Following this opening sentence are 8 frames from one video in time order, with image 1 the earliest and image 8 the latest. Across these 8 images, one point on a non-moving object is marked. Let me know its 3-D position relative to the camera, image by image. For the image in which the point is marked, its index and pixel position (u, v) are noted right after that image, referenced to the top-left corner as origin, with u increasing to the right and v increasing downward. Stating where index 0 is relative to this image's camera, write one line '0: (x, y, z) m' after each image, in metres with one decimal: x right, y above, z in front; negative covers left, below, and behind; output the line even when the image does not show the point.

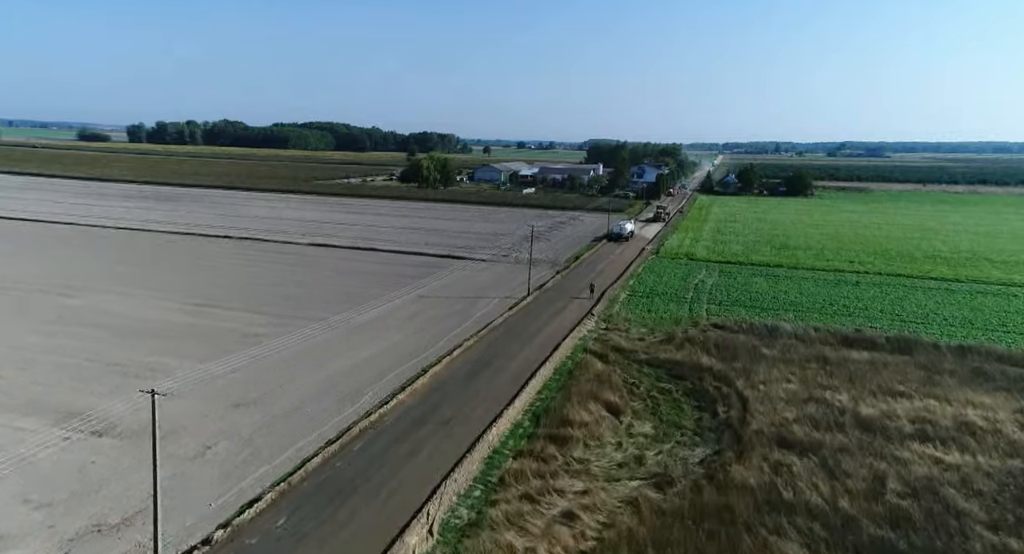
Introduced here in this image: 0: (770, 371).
0: (+6.3, -2.3, +17.2) m
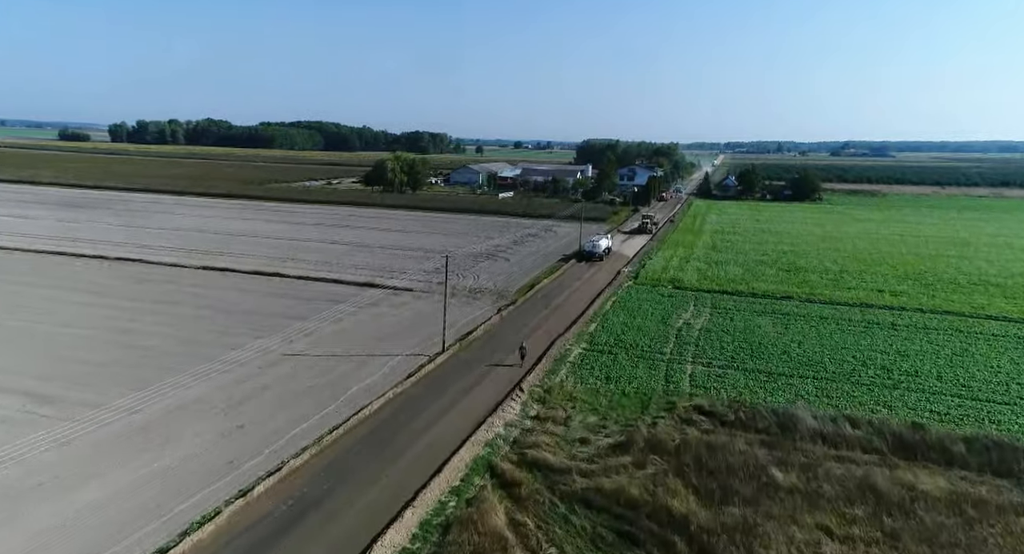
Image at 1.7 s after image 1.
0: (+3.9, -3.6, +10.0) m
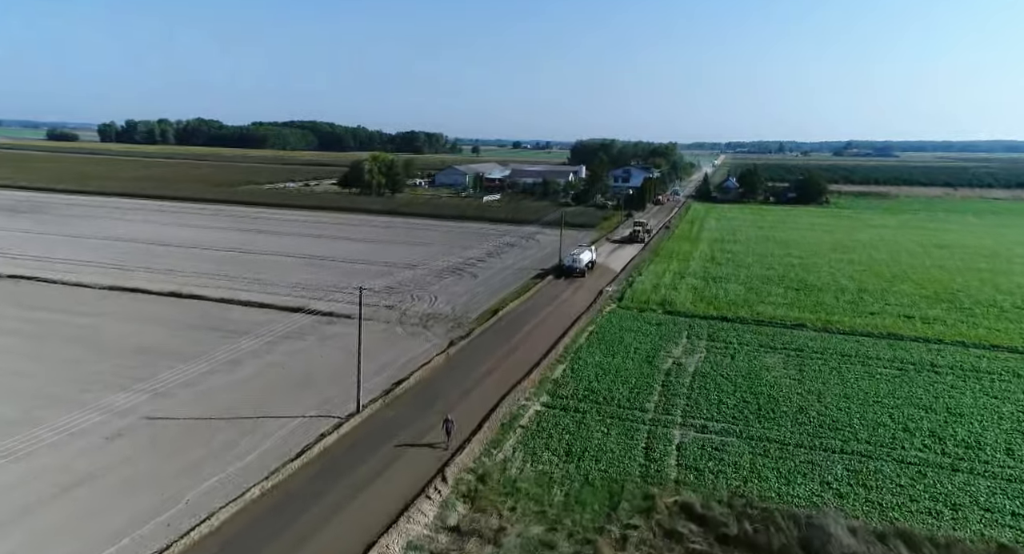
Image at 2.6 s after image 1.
0: (+2.6, -4.4, +5.7) m
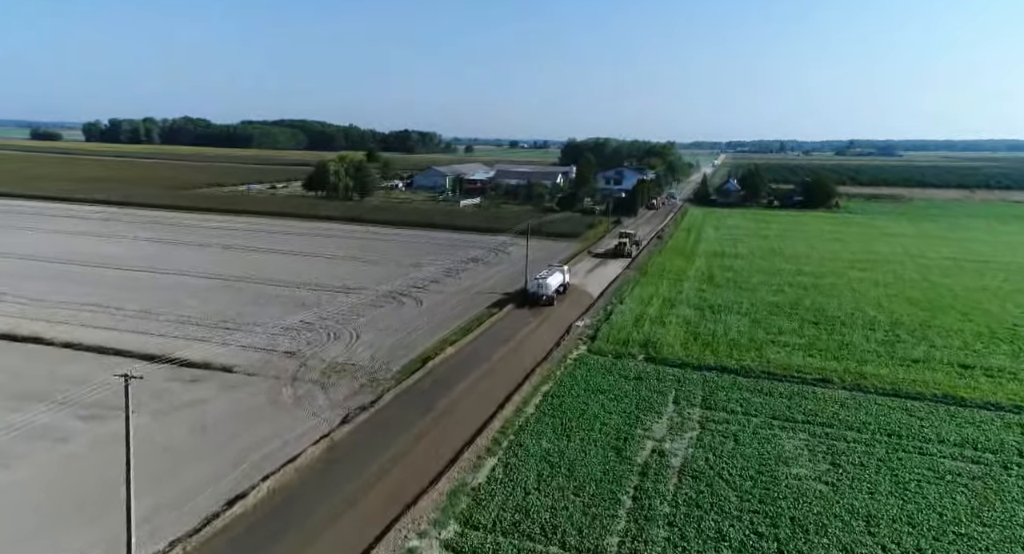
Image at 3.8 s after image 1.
0: (+1.0, -5.3, +0.4) m
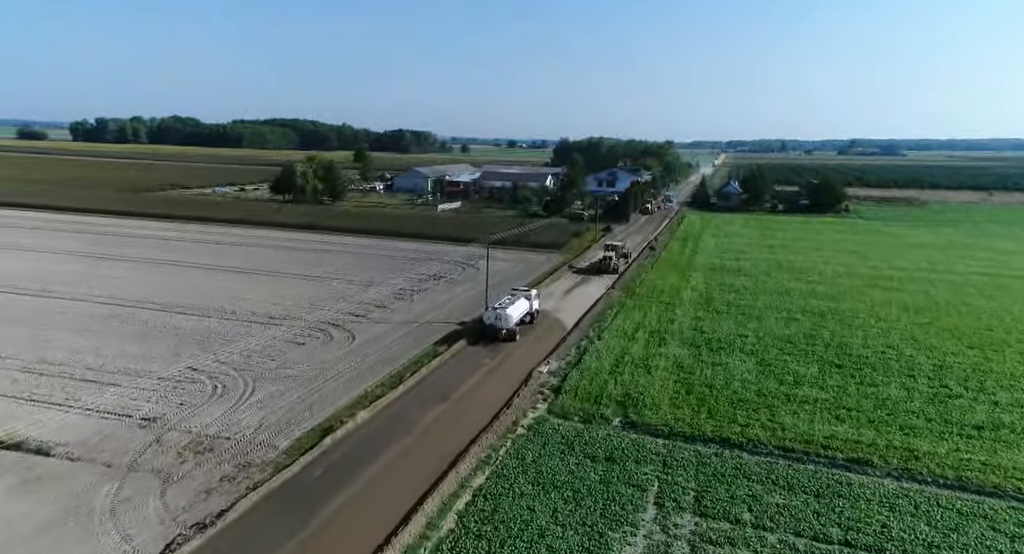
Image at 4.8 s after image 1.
0: (-0.3, -6.1, -4.1) m
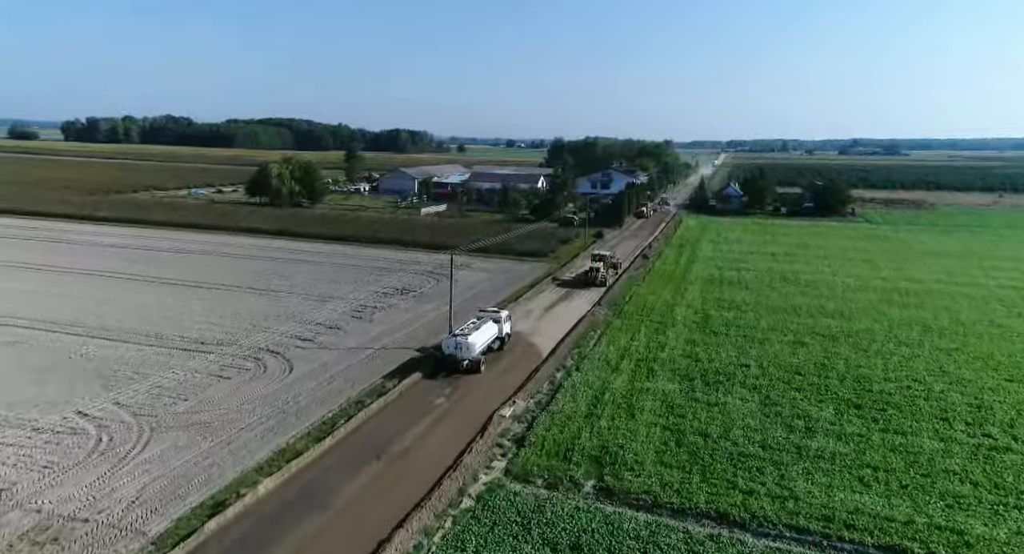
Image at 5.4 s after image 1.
0: (-1.2, -6.6, -6.8) m
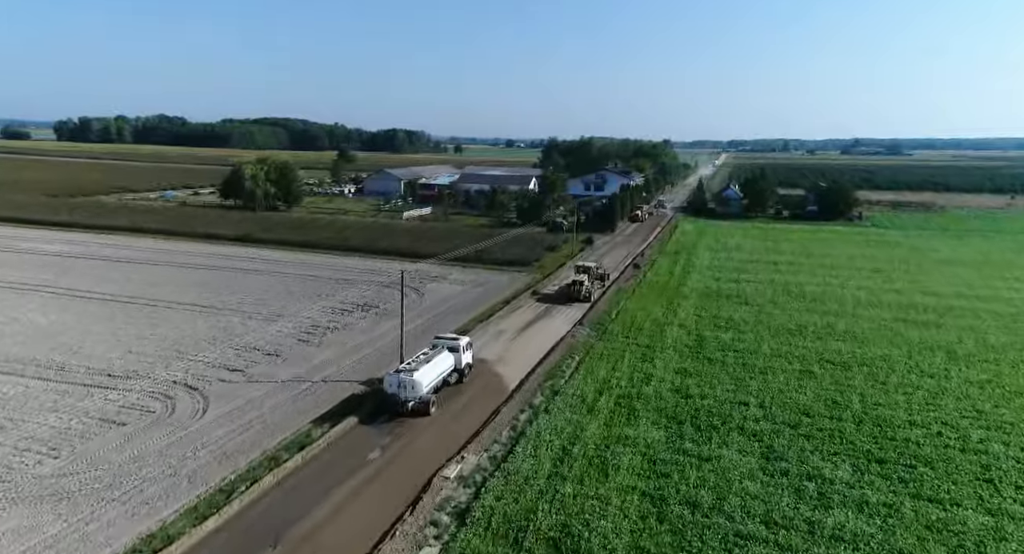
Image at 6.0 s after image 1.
0: (-2.1, -7.1, -9.5) m
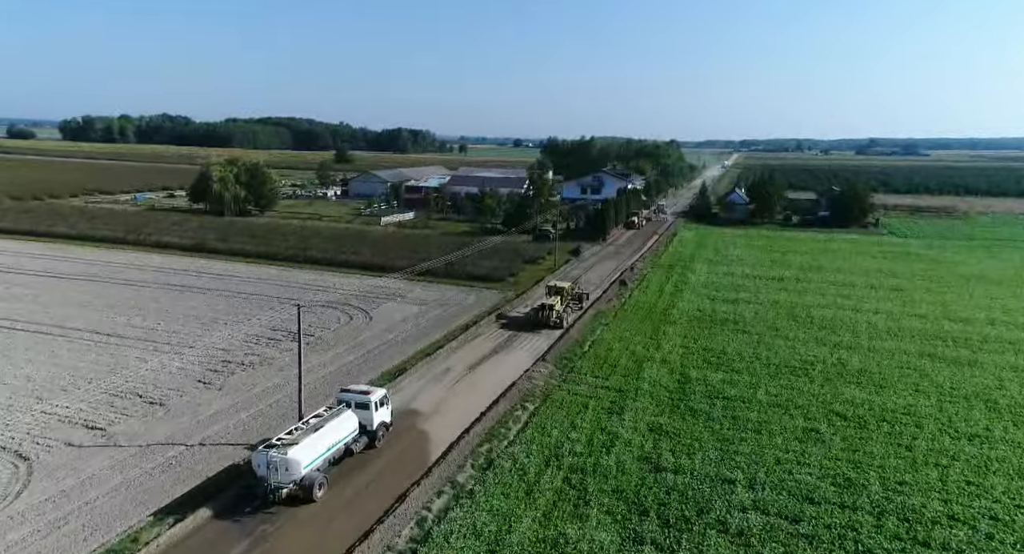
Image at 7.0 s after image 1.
0: (-3.9, -7.8, -12.8) m
